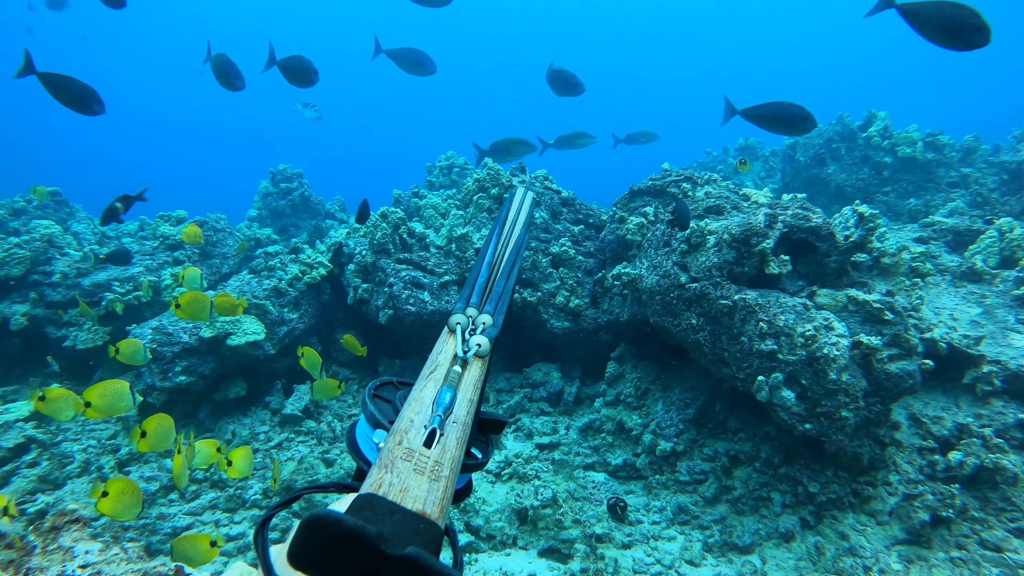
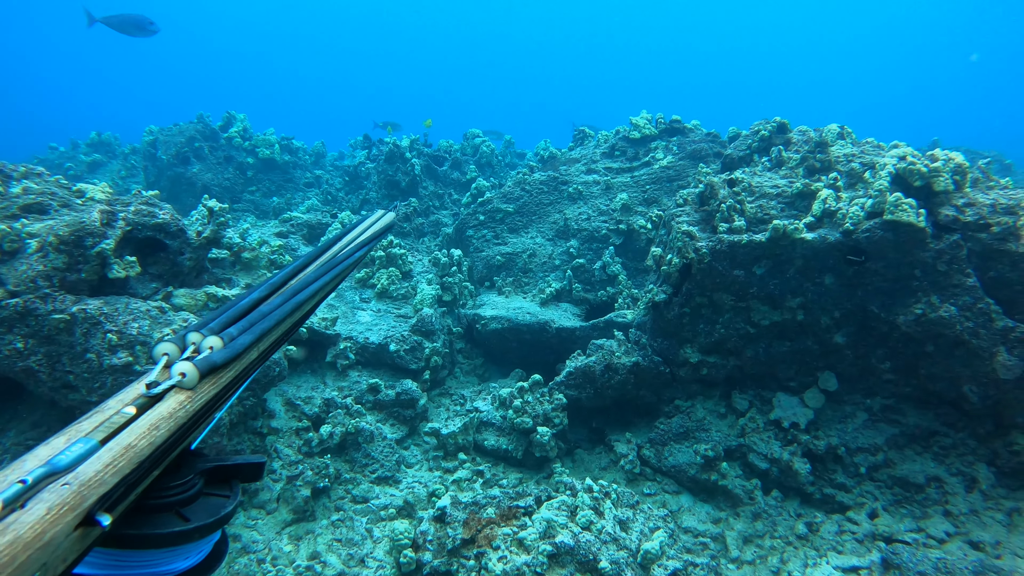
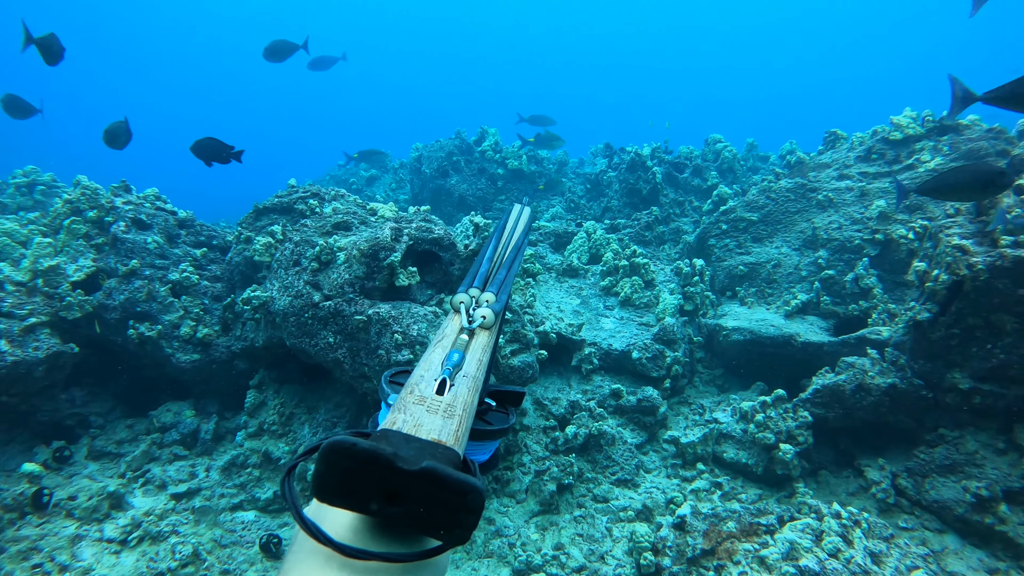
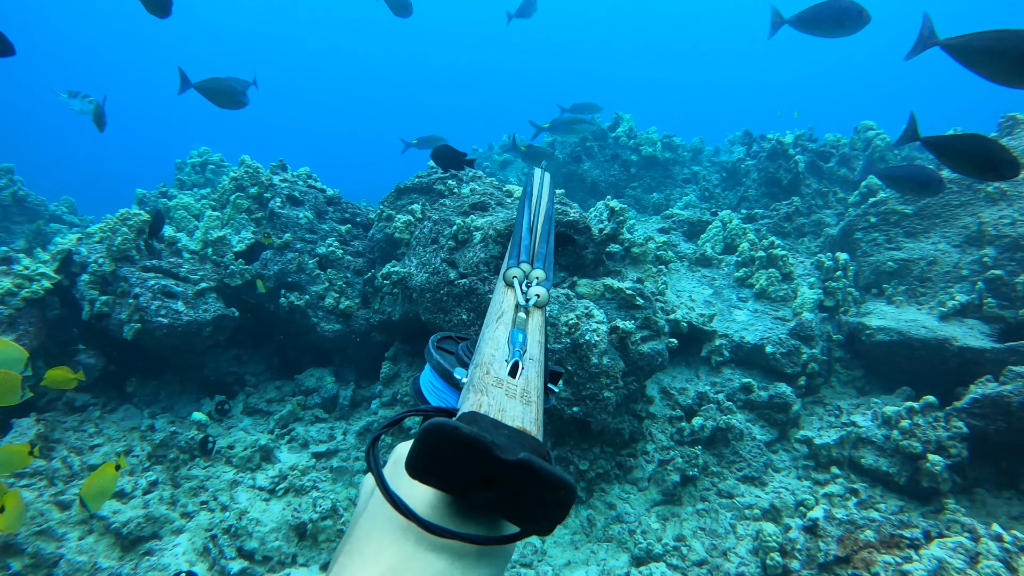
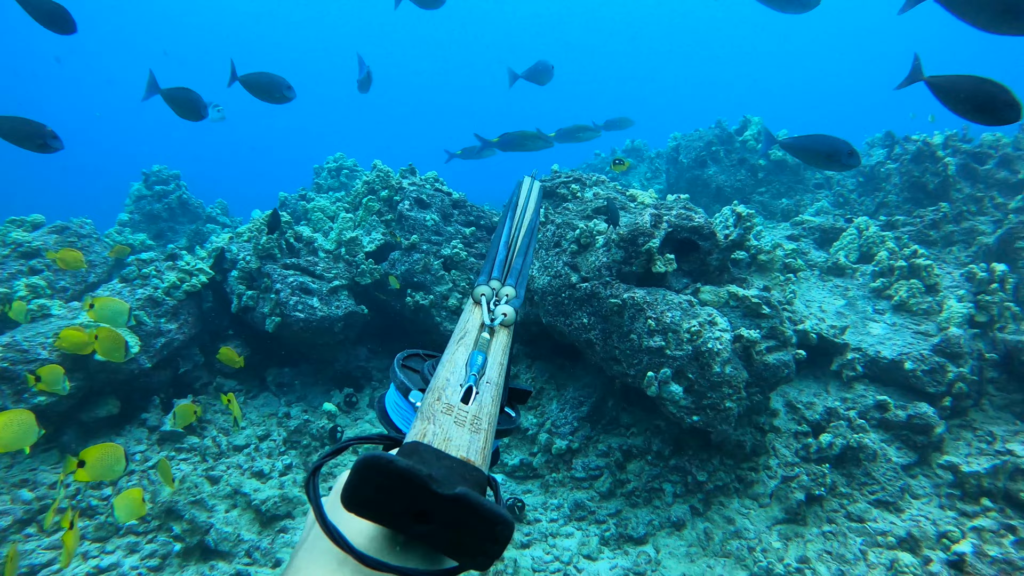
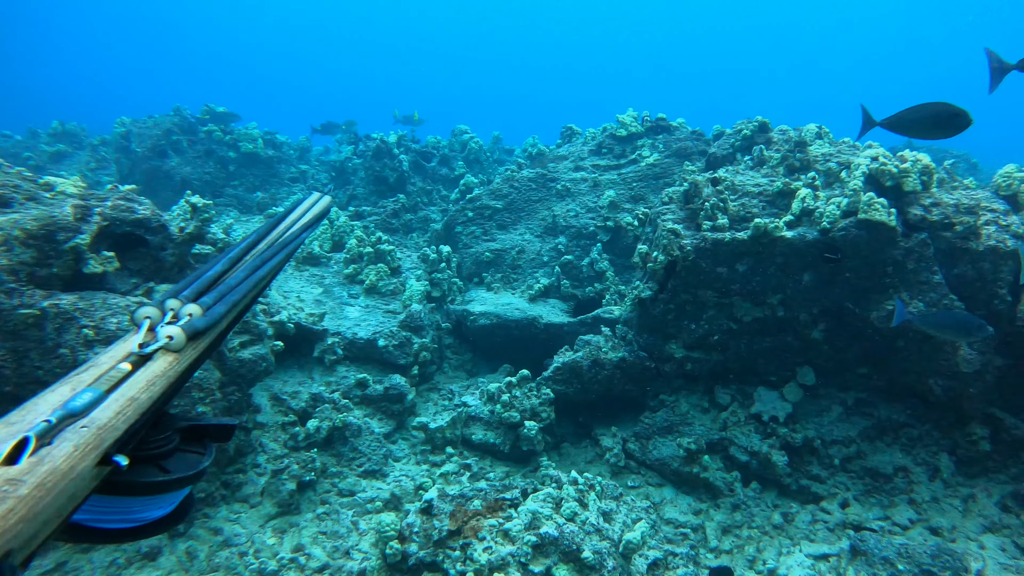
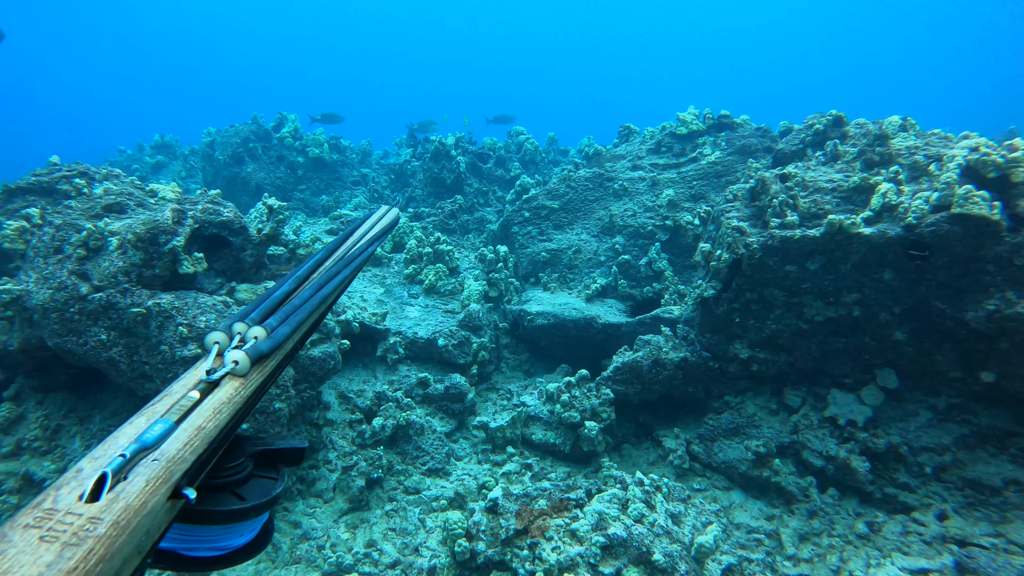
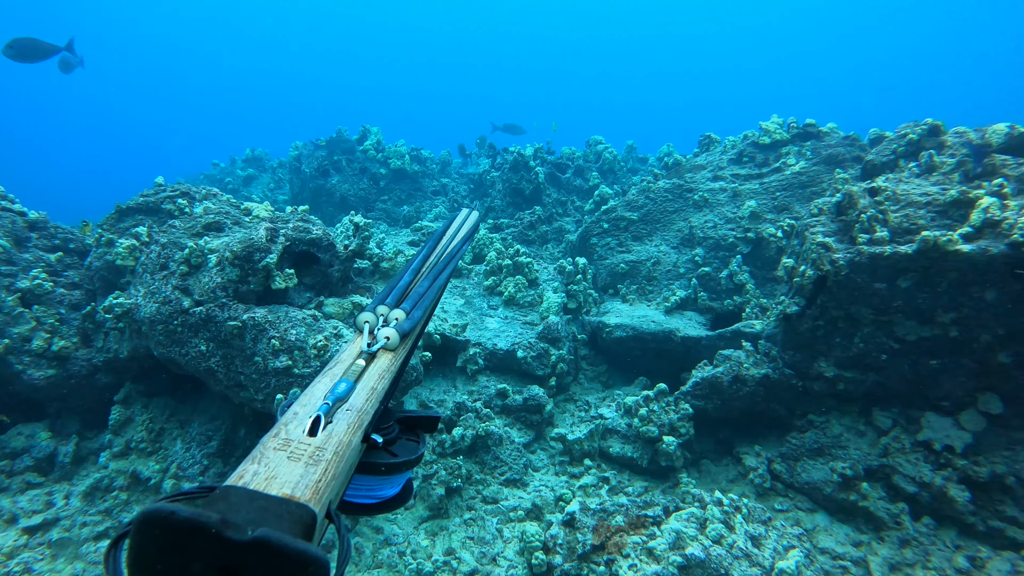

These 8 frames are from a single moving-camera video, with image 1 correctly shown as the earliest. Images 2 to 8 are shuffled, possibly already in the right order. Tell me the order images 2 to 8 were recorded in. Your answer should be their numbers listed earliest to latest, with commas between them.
5, 4, 3, 8, 6, 7, 2
